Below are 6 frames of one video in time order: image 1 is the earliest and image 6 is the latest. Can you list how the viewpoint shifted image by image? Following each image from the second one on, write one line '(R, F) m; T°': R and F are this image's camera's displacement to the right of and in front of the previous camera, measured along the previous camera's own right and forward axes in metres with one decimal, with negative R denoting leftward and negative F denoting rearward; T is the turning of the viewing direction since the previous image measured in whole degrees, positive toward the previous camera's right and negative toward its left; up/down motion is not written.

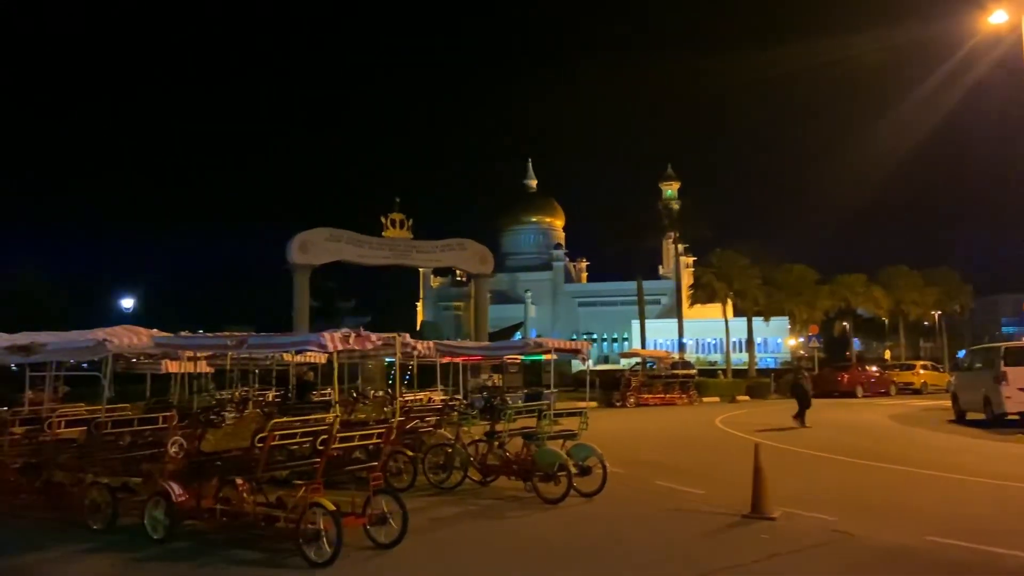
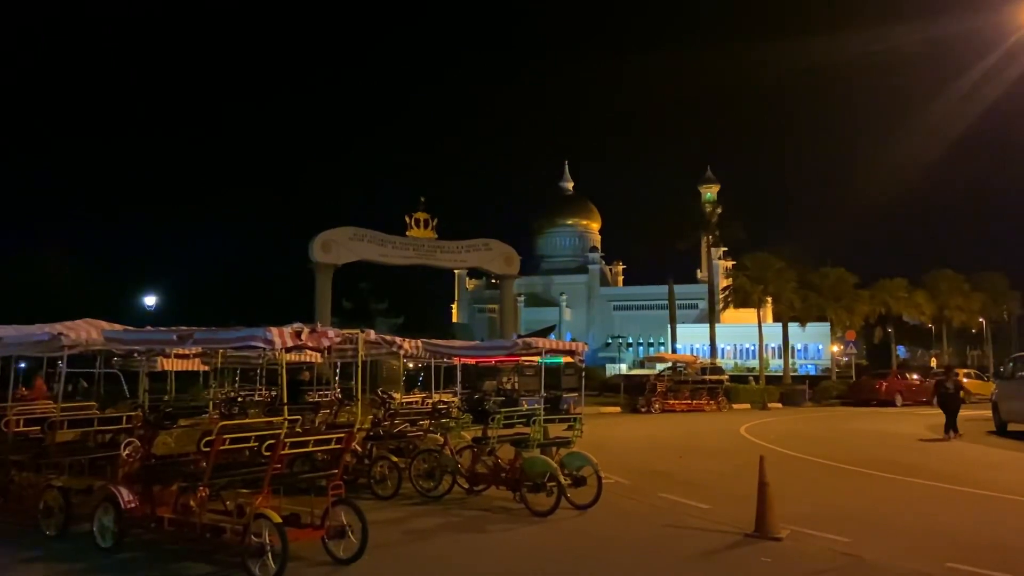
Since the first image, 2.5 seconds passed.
(+0.6, +0.8) m; -3°
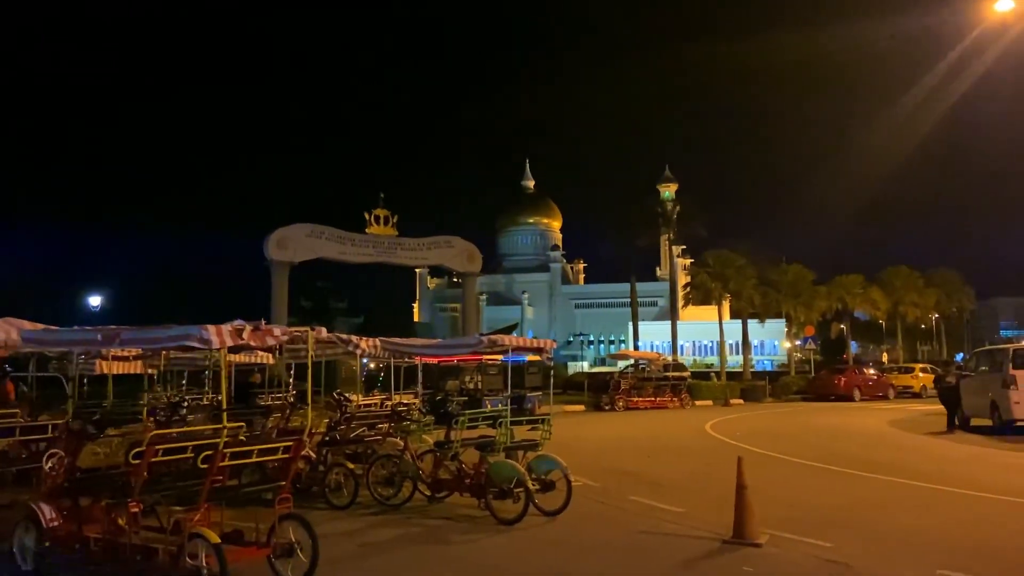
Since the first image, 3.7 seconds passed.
(0.0, +0.7) m; +3°
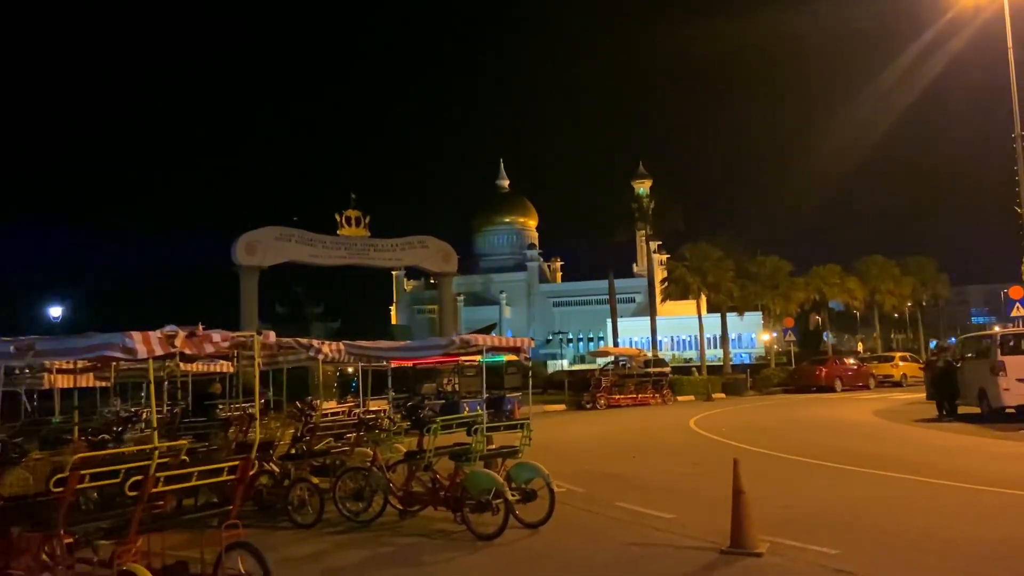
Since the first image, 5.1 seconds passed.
(+0.1, +0.8) m; +2°
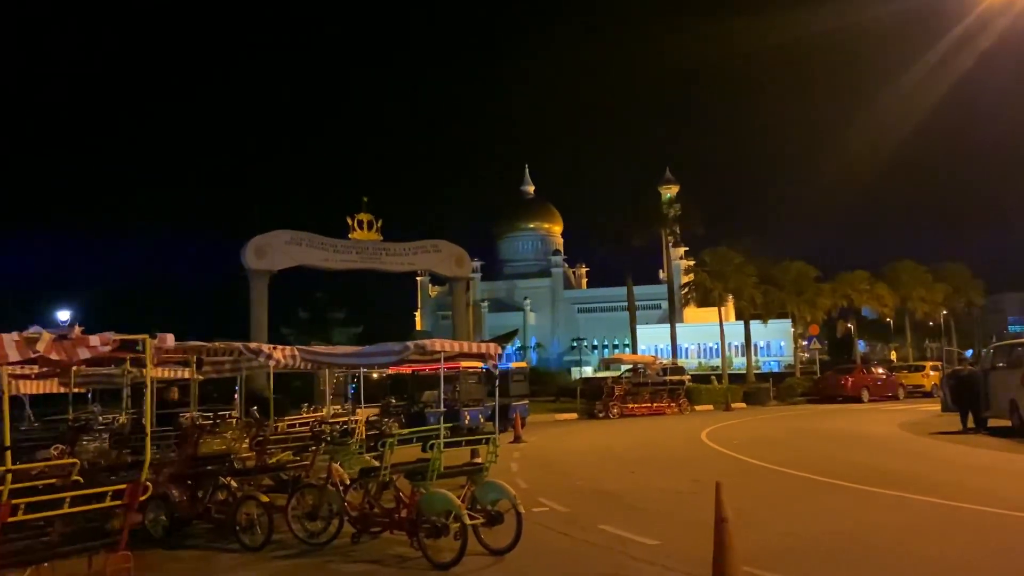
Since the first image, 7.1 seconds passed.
(+0.7, +1.0) m; -2°
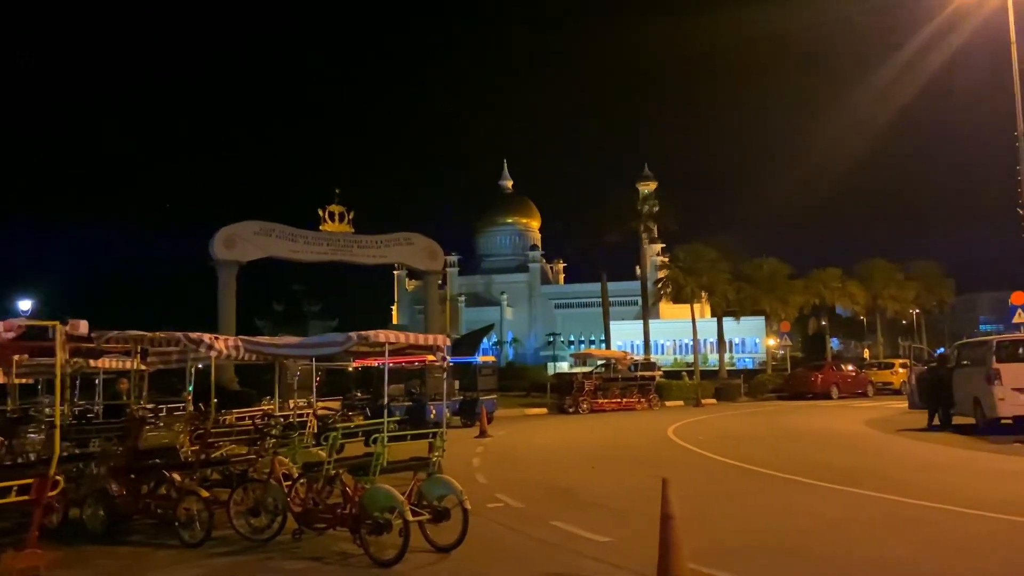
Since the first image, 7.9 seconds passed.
(+0.3, +0.2) m; +1°
